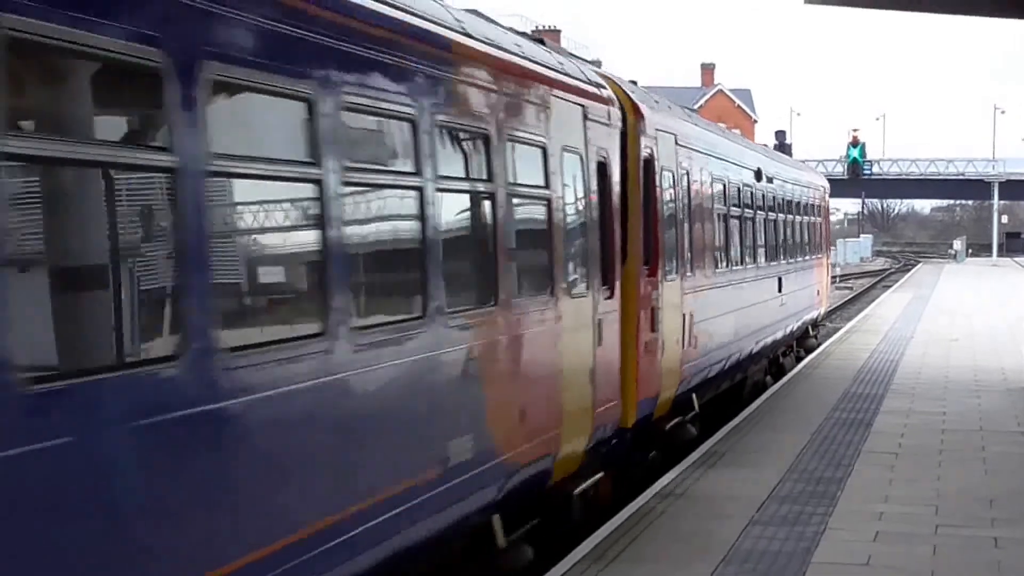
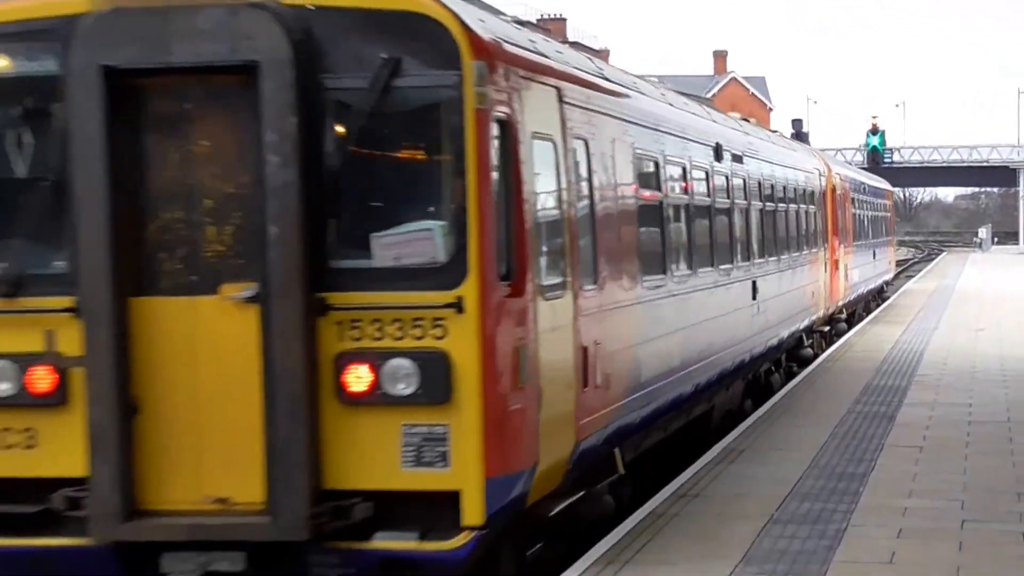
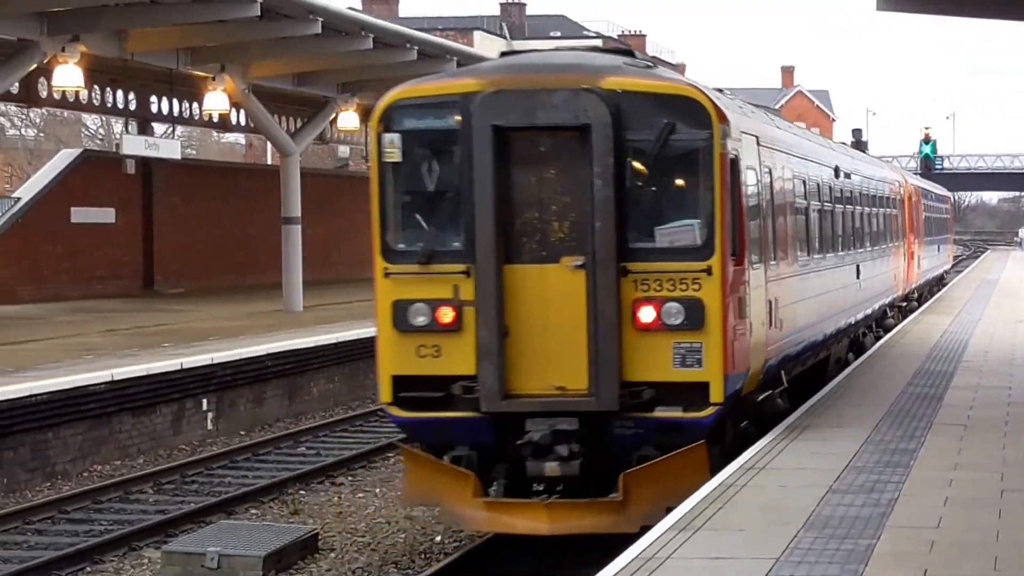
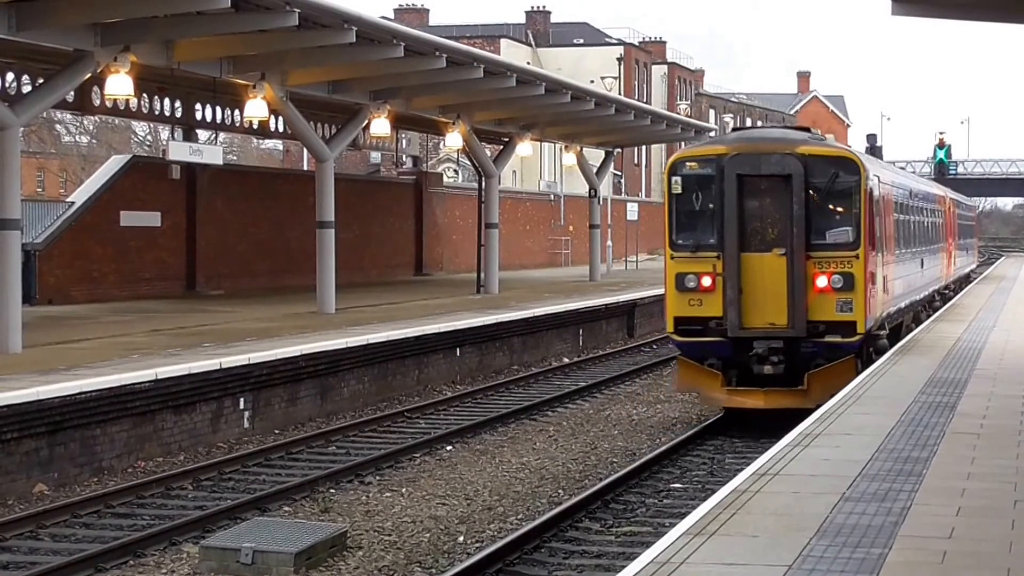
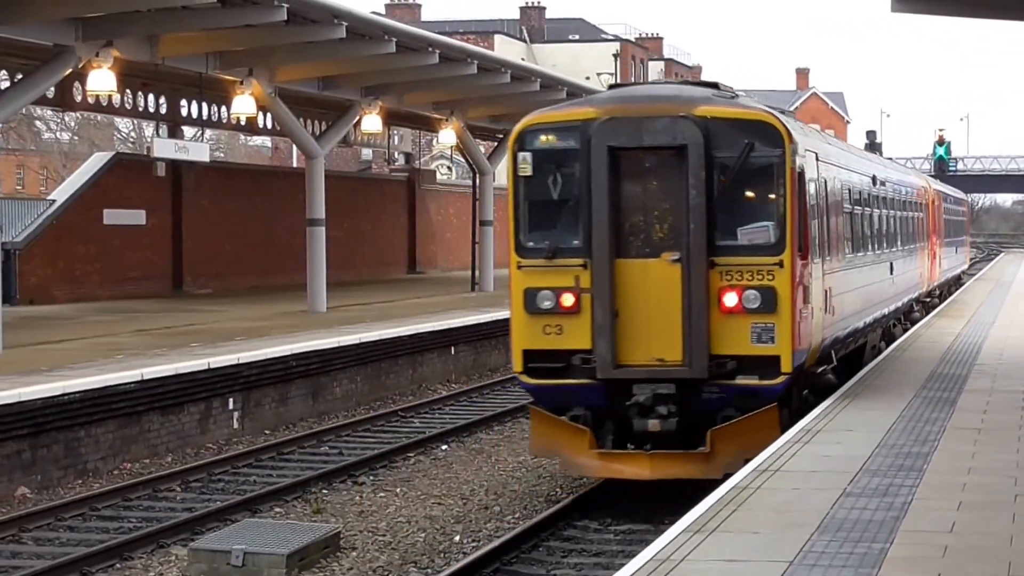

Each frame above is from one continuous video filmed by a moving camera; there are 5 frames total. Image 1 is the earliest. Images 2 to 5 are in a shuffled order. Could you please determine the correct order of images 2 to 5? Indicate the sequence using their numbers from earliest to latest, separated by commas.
2, 3, 5, 4
